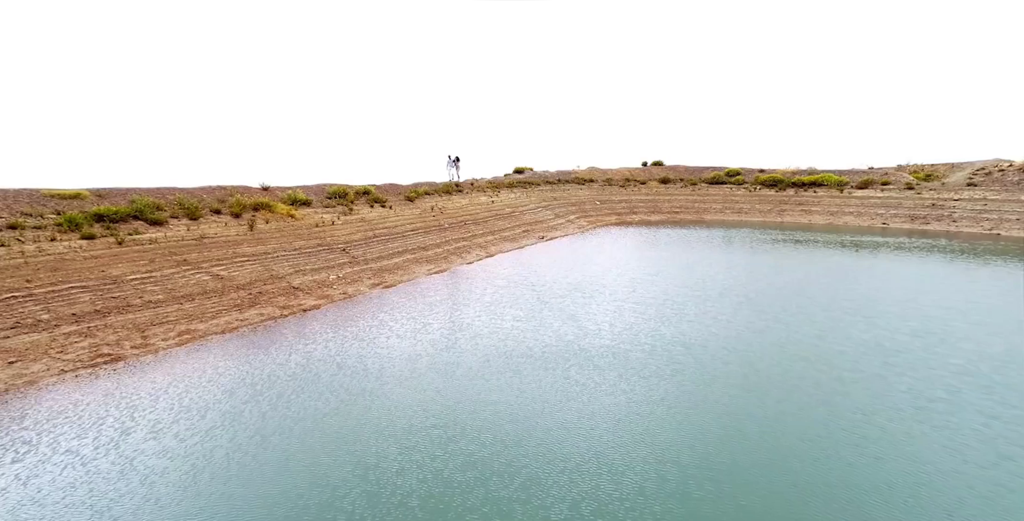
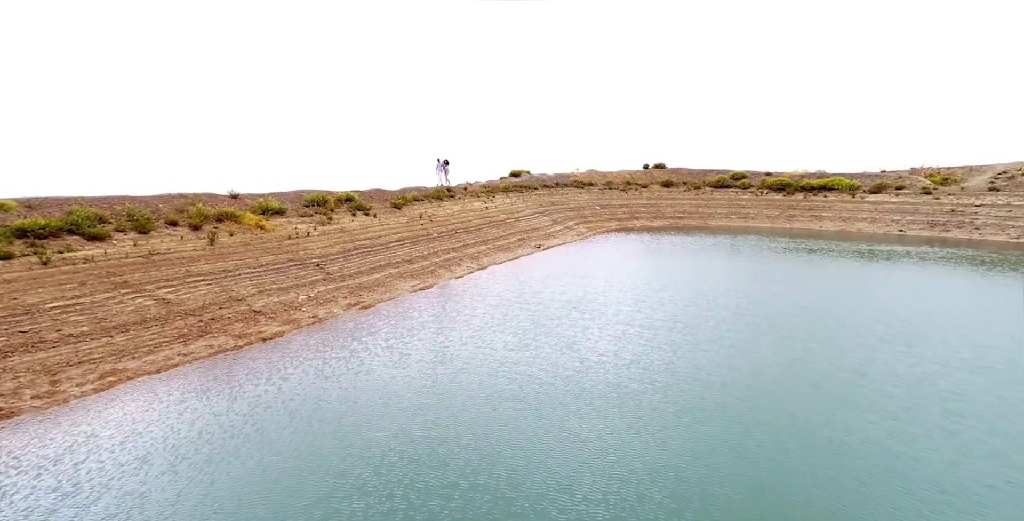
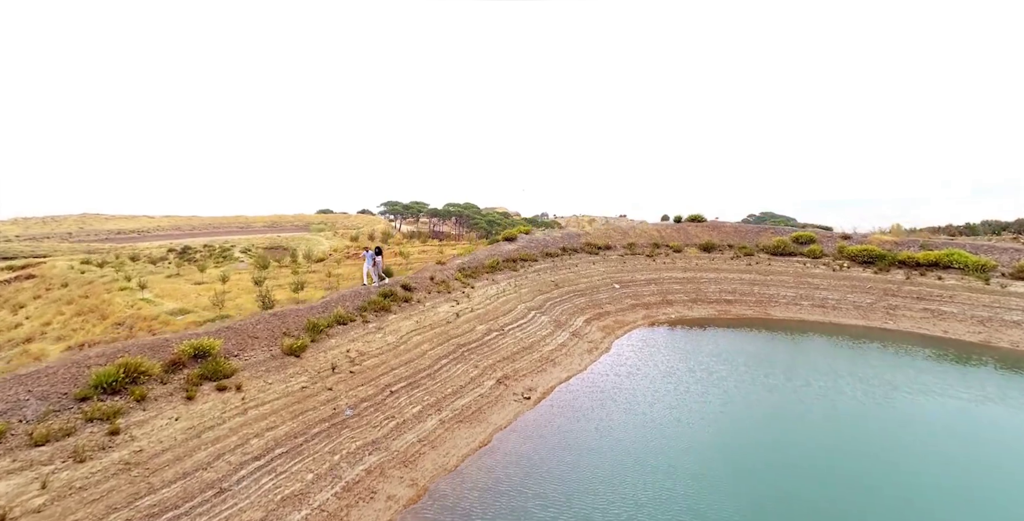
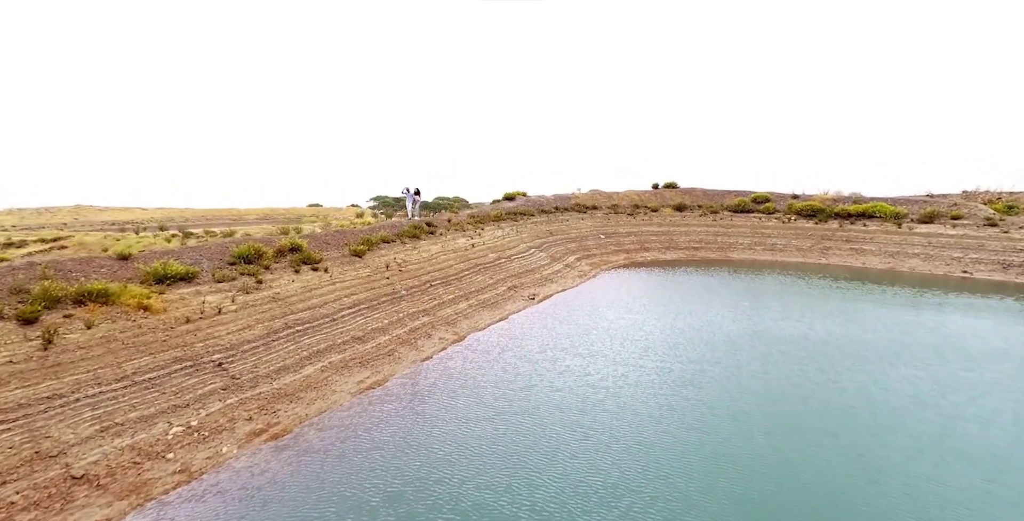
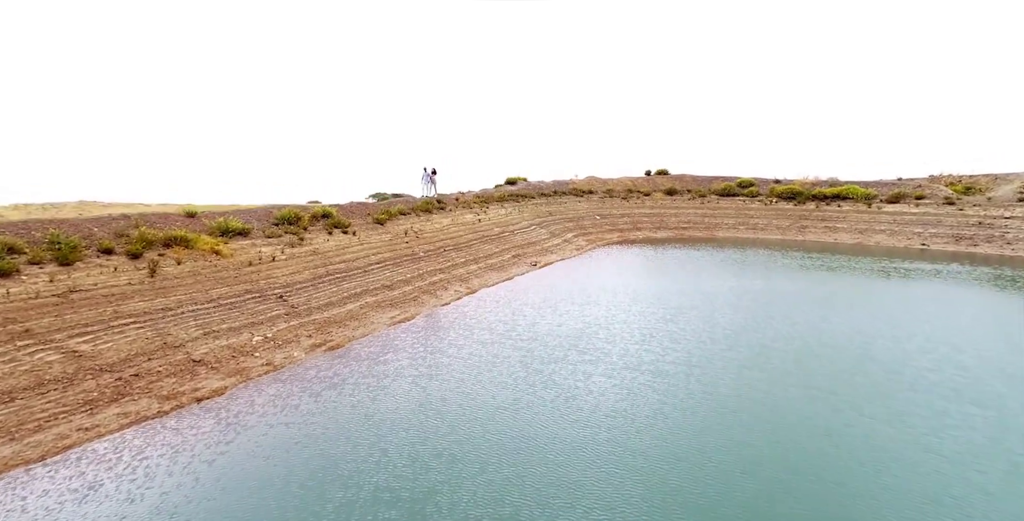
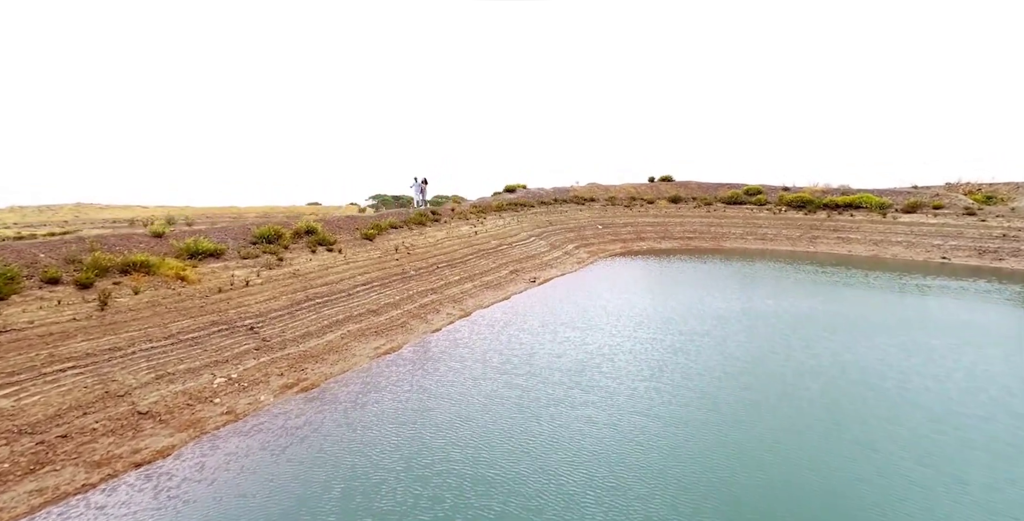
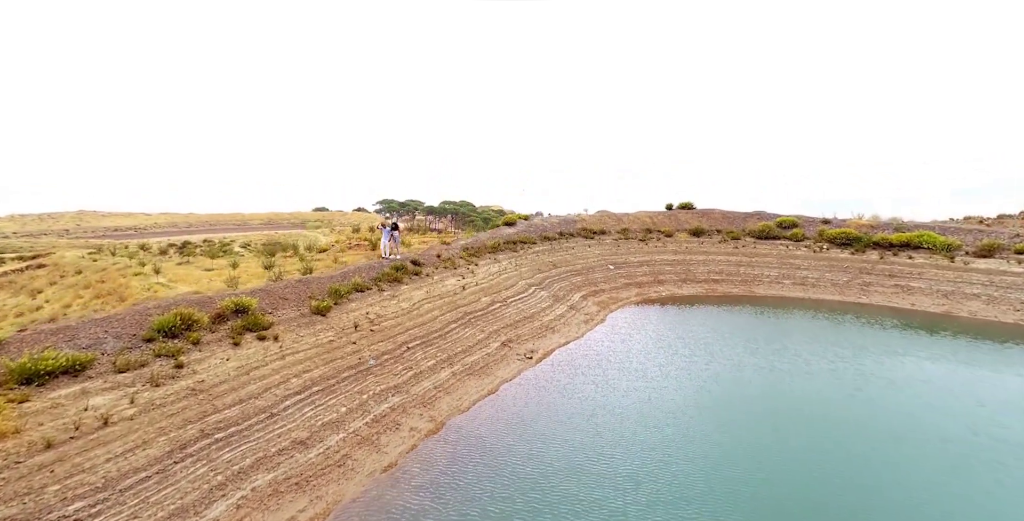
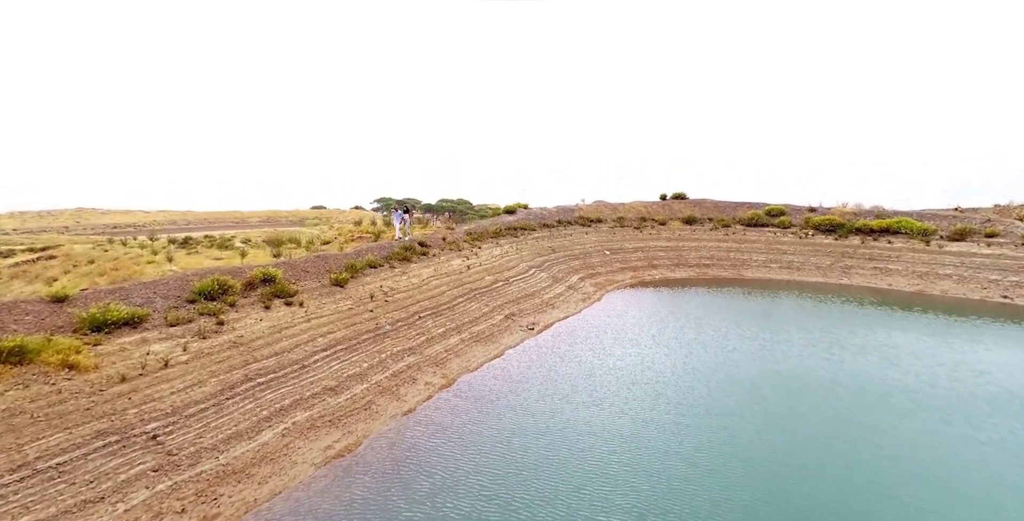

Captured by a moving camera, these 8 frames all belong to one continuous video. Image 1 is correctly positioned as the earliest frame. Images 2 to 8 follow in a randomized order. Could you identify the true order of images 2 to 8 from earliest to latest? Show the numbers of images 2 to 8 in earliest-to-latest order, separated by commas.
2, 5, 6, 4, 8, 7, 3
